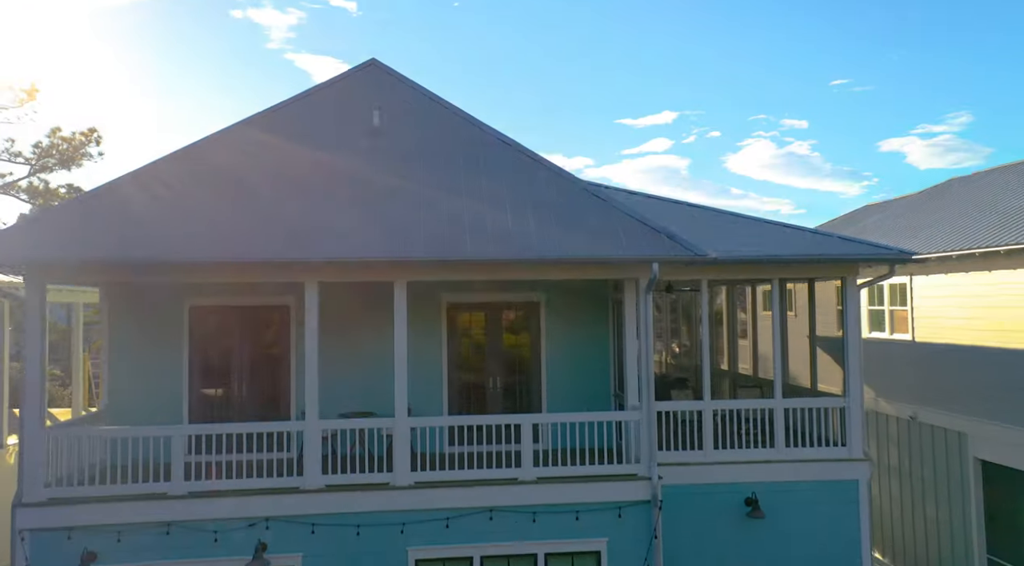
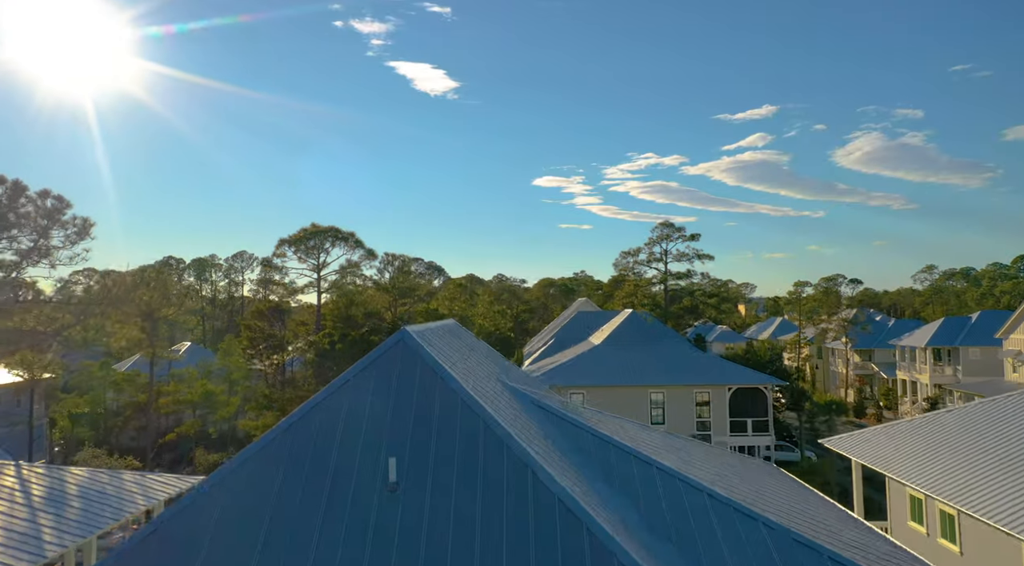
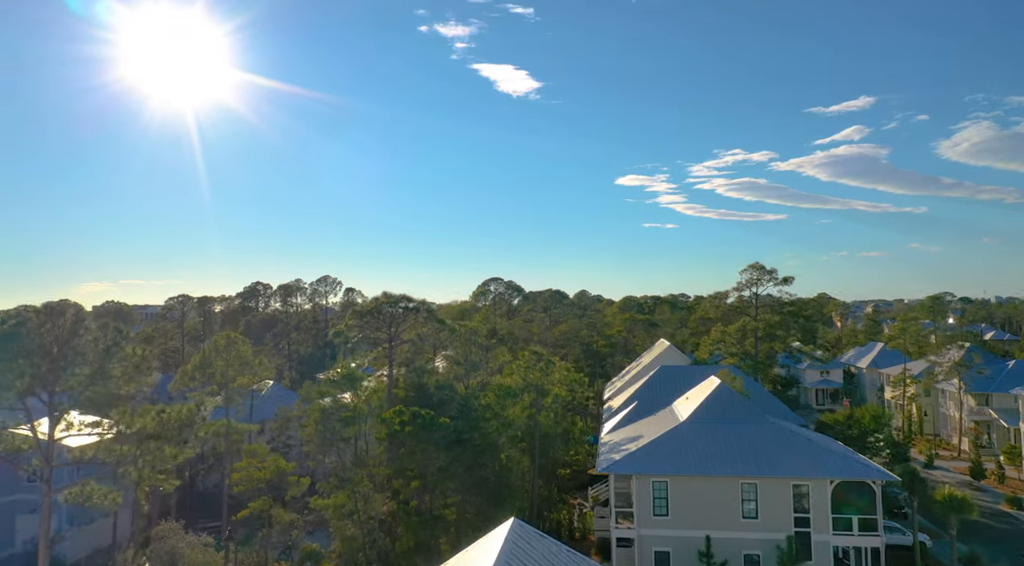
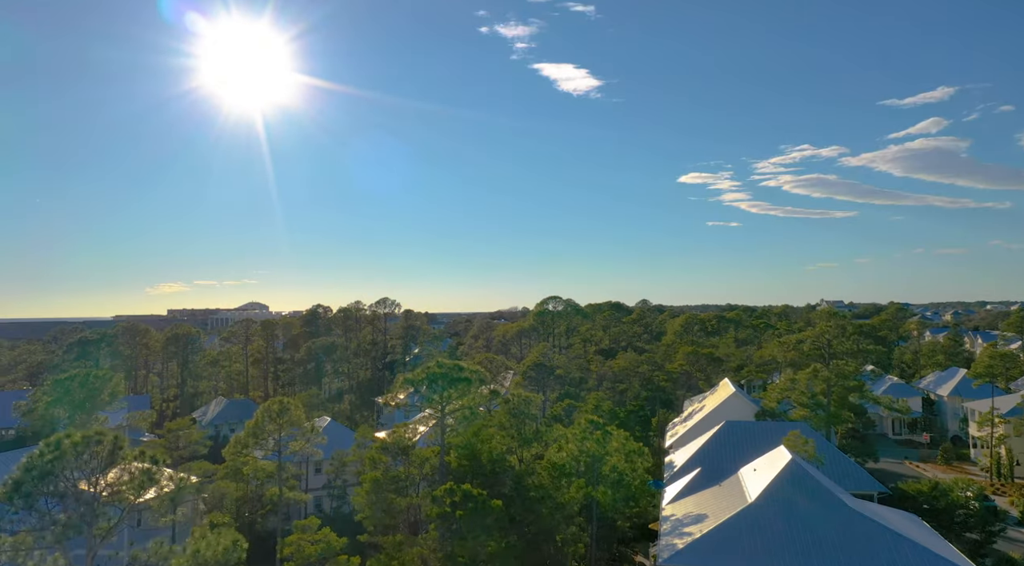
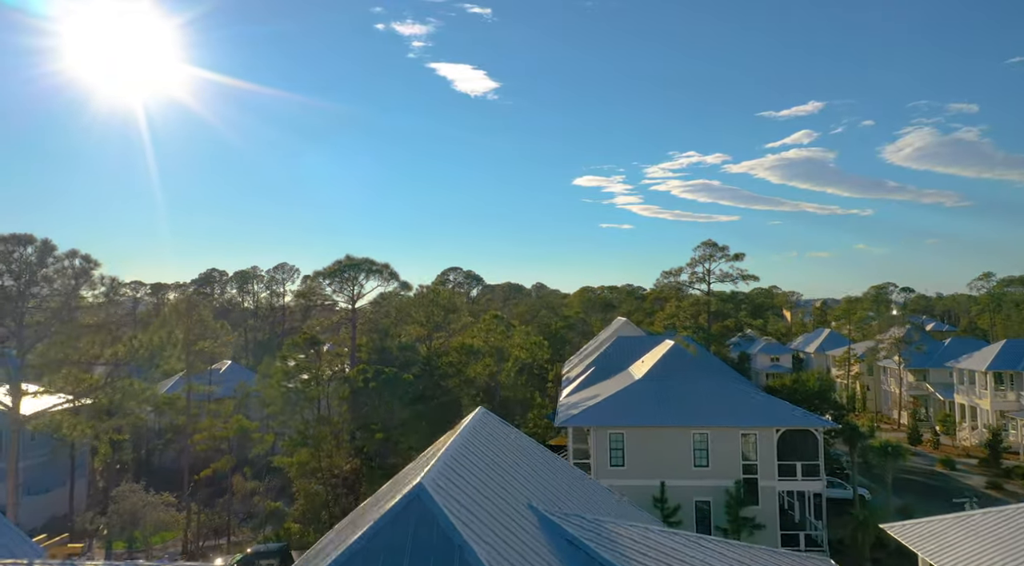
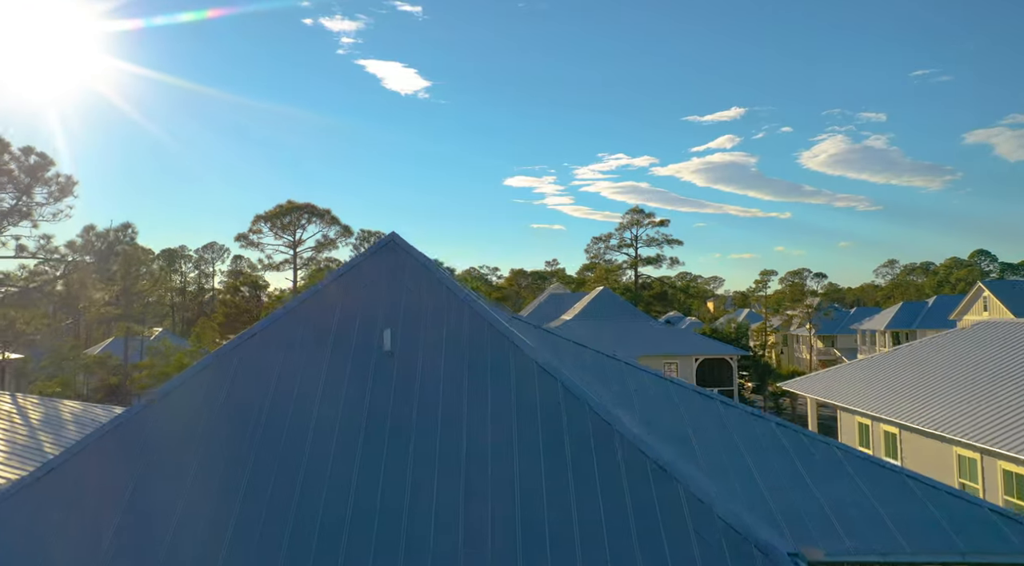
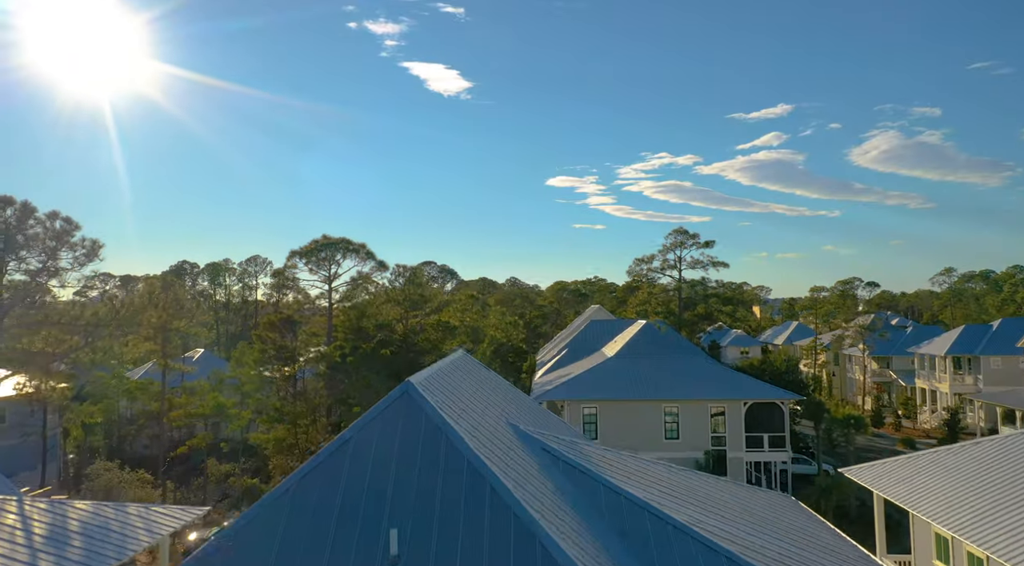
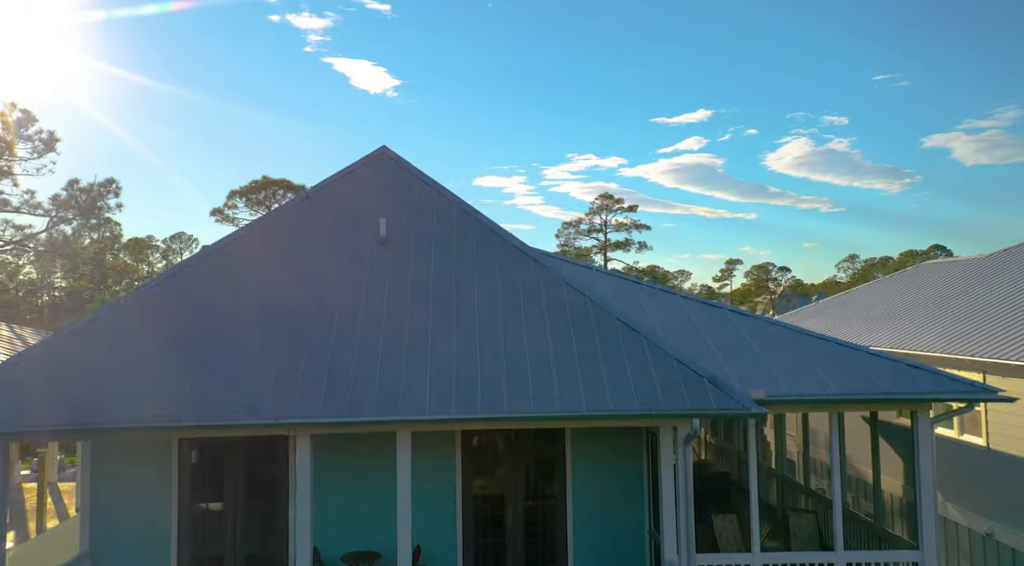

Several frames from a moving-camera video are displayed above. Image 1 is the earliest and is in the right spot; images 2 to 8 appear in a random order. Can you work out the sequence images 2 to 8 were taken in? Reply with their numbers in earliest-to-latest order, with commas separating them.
8, 6, 2, 7, 5, 3, 4
